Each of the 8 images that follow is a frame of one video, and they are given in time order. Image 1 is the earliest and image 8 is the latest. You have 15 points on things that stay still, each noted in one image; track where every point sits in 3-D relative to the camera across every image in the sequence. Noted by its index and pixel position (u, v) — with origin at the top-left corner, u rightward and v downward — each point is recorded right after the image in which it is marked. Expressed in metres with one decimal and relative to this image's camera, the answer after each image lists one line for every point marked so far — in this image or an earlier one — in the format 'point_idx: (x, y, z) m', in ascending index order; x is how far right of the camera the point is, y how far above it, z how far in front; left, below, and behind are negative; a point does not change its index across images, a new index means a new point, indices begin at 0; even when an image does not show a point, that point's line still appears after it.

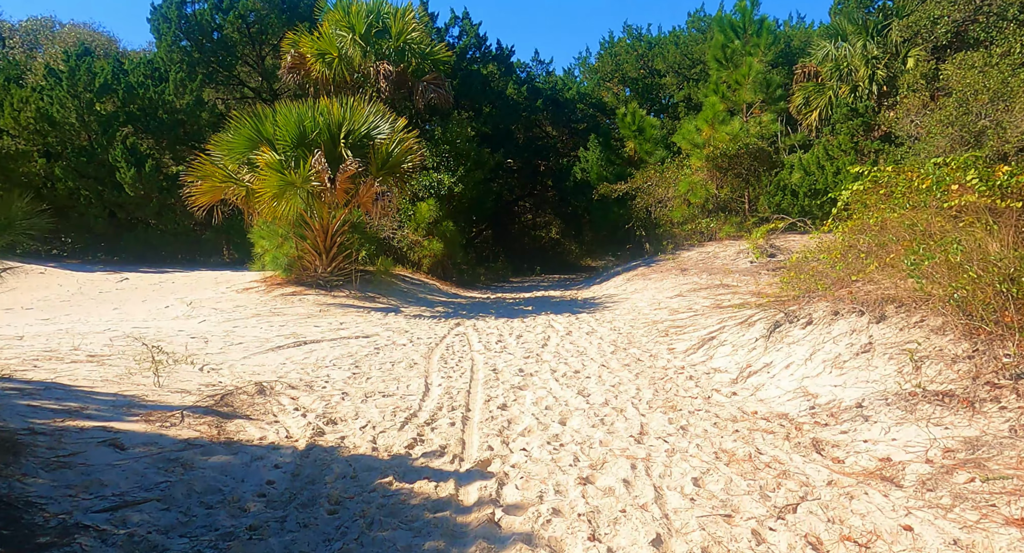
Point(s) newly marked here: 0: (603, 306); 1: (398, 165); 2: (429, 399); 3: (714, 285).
0: (+1.3, -0.4, +10.1) m
1: (-1.8, +1.7, +10.8) m
2: (-0.6, -0.9, +5.0) m
3: (+2.8, -0.1, +9.6) m
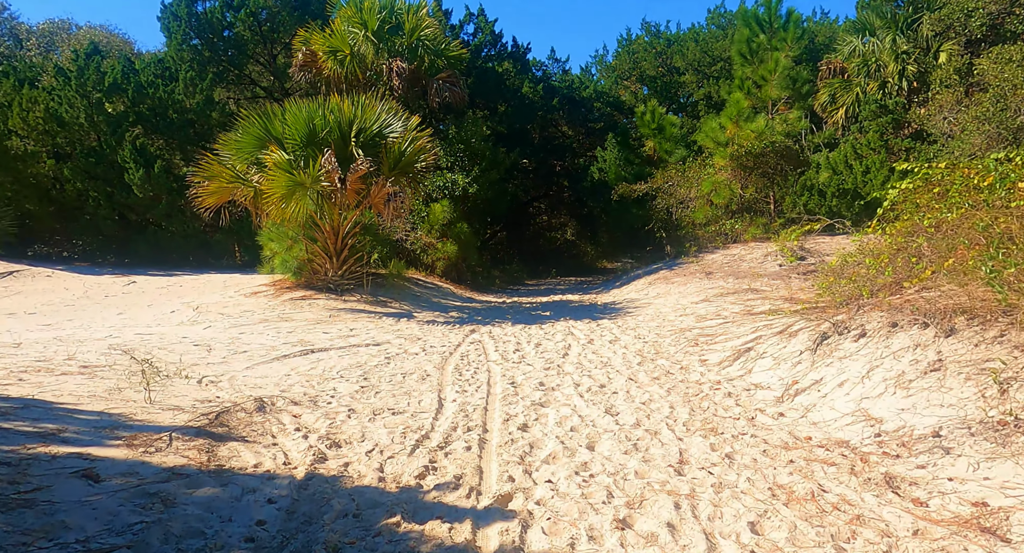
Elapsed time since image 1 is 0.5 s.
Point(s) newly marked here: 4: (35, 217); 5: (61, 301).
0: (+1.6, -0.5, +9.6) m
1: (-1.5, +1.7, +10.4) m
2: (-0.5, -0.9, +4.5) m
3: (+3.0, -0.2, +9.1) m
4: (-9.6, +1.2, +14.0) m
5: (-6.9, -0.4, +10.6) m
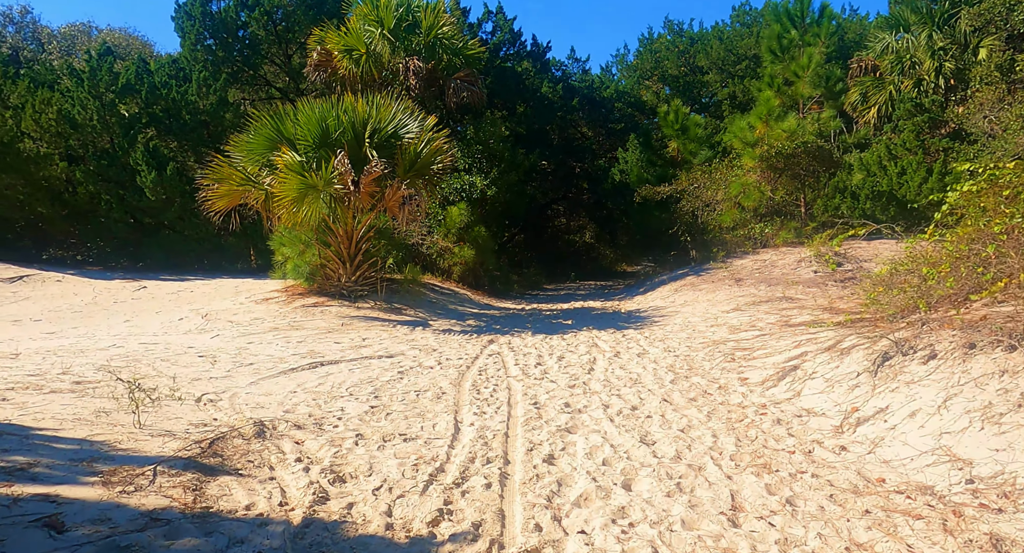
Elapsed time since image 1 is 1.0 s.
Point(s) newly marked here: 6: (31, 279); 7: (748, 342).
0: (+1.8, -0.6, +9.1) m
1: (-1.2, +1.6, +10.0) m
2: (-0.3, -1.0, +4.1) m
3: (+3.3, -0.3, +8.6) m
4: (-9.2, +1.1, +13.7) m
5: (-6.6, -0.5, +10.4) m
6: (-8.3, 0.0, +11.9) m
7: (+2.2, -0.6, +6.6) m
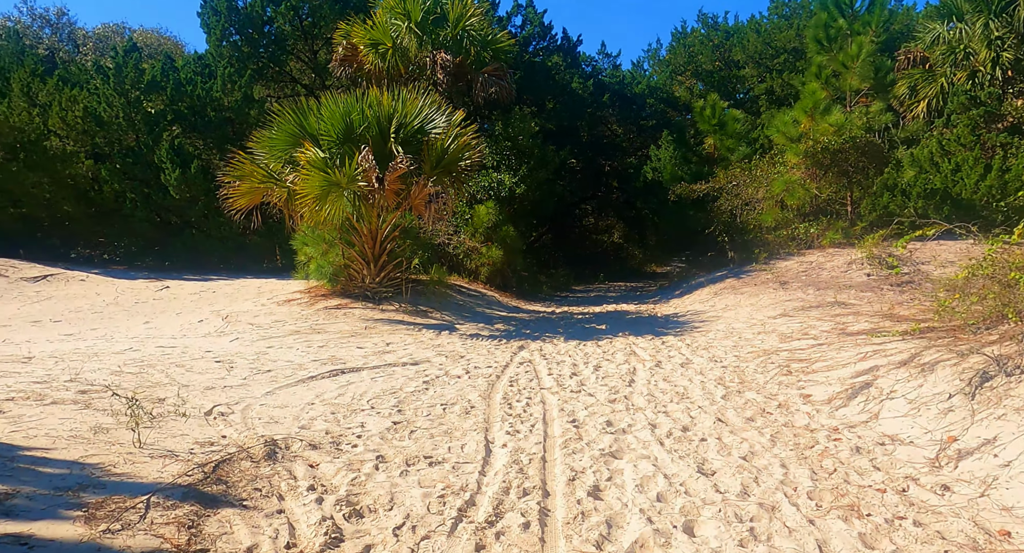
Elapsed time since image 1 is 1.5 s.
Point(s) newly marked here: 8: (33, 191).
0: (+2.2, -0.6, +8.6) m
1: (-0.8, +1.6, +9.6) m
2: (-0.1, -1.0, +3.7) m
3: (+3.6, -0.3, +8.0) m
4: (-8.6, +1.1, +13.6) m
5: (-6.2, -0.4, +10.1) m
6: (-7.8, 0.0, +11.8) m
7: (+2.5, -0.7, +6.0) m
8: (-8.9, +1.6, +13.0) m
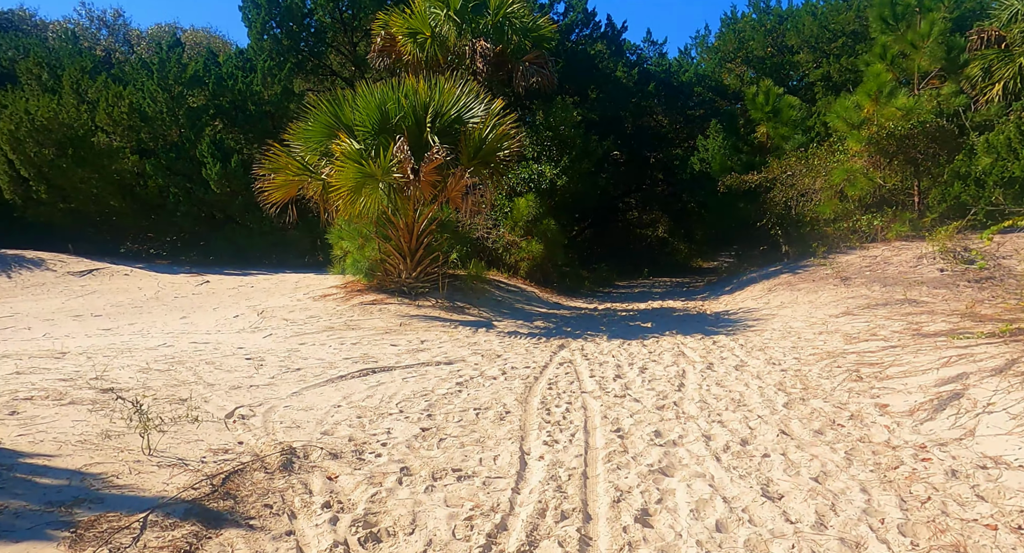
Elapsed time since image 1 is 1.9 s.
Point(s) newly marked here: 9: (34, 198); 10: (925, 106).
0: (+2.7, -0.6, +8.0) m
1: (-0.2, +1.6, +9.2) m
2: (+0.1, -1.0, +3.3) m
3: (+4.1, -0.2, +7.4) m
4: (-7.8, +1.3, +13.7) m
5: (-5.6, -0.4, +10.1) m
6: (-7.1, +0.1, +11.8) m
7: (+2.9, -0.6, +5.5) m
8: (-8.2, +1.7, +13.1) m
9: (-8.9, +1.5, +13.0) m
10: (+5.9, +2.5, +10.0) m
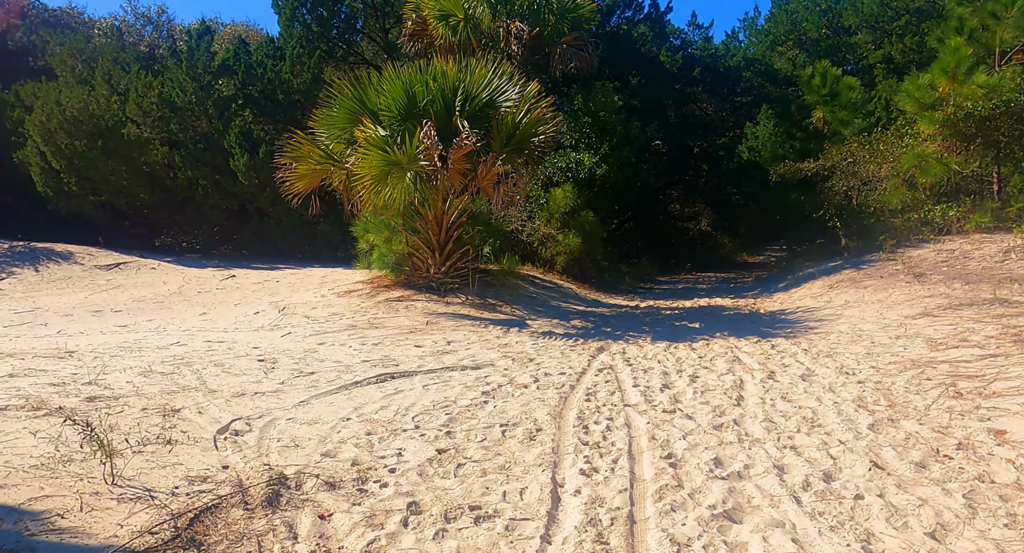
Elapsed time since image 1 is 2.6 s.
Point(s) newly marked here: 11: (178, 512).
0: (+3.1, -0.5, +7.3) m
1: (+0.2, +1.7, +8.6) m
2: (+0.2, -1.0, +2.6) m
3: (+4.4, -0.2, +6.5) m
4: (-7.1, +1.4, +13.5) m
5: (-5.1, -0.3, +9.8) m
6: (-6.5, +0.2, +11.6) m
7: (+3.1, -0.6, +4.7) m
8: (-7.5, +1.8, +12.9) m
9: (-8.3, +1.6, +12.8) m
10: (+6.4, +2.5, +9.0) m
11: (-1.3, -0.9, +2.7) m
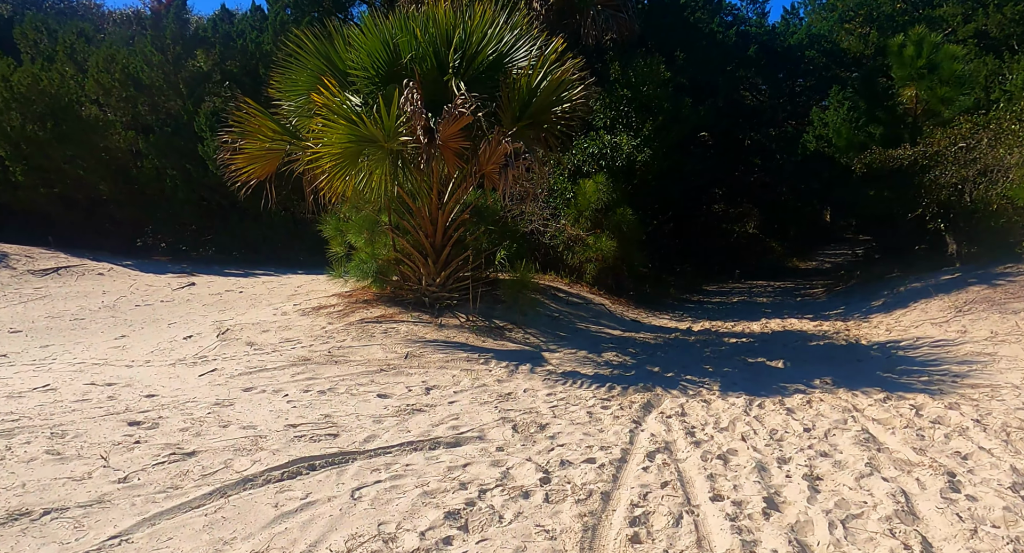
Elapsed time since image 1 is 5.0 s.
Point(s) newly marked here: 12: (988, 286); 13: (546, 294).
0: (+3.1, -0.7, +5.0) m
1: (+0.3, +1.6, +6.4) m
2: (0.0, -1.1, +0.5) m
3: (+4.4, -0.4, +4.2) m
4: (-6.8, +1.3, +11.7) m
5: (-4.9, -0.4, +7.8) m
6: (-6.2, +0.1, +9.7) m
7: (+3.0, -0.8, +2.4) m
8: (-7.1, +1.7, +11.0) m
9: (-7.9, +1.5, +11.1) m
10: (+6.6, +2.3, +6.6) m
11: (-1.5, -1.0, +0.6) m
12: (+4.7, -0.1, +6.9) m
13: (+0.4, -0.2, +8.1) m
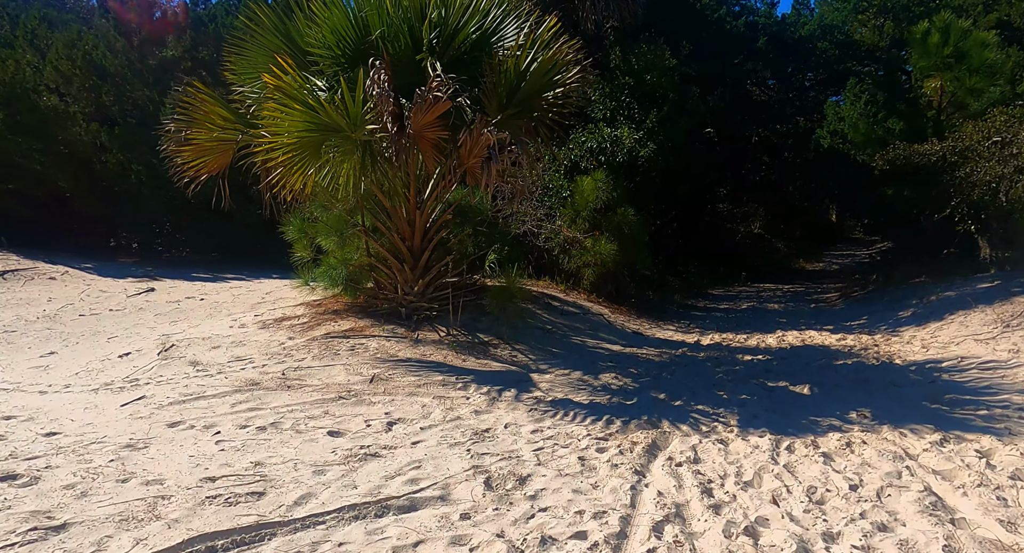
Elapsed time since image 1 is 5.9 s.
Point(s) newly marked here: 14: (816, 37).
0: (+3.0, -0.8, +4.1) m
1: (+0.2, +1.5, +5.6) m
2: (-0.1, -1.2, -0.3) m
3: (+4.3, -0.5, +3.3) m
4: (-6.9, +1.2, +10.8) m
5: (-5.0, -0.5, +7.0) m
6: (-6.3, 0.0, +8.9) m
7: (+2.9, -0.8, +1.6) m
8: (-7.3, +1.7, +10.2) m
9: (-8.0, +1.5, +10.3) m
10: (+6.5, +2.2, +5.7) m
11: (-1.6, -1.1, -0.2) m
12: (+4.6, -0.2, +6.1) m
13: (+0.3, -0.3, +7.3) m
14: (+6.5, +5.1, +14.9) m
